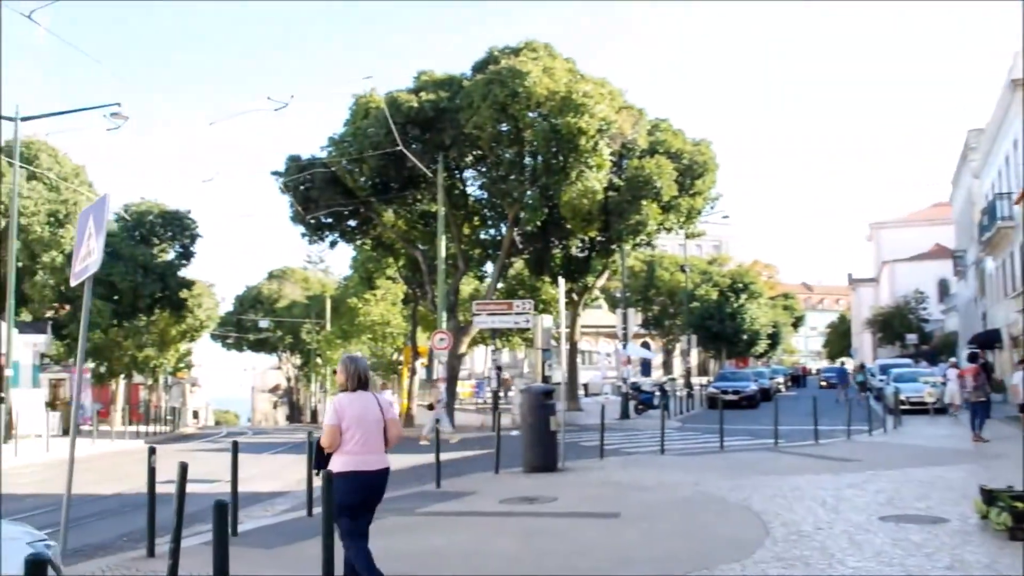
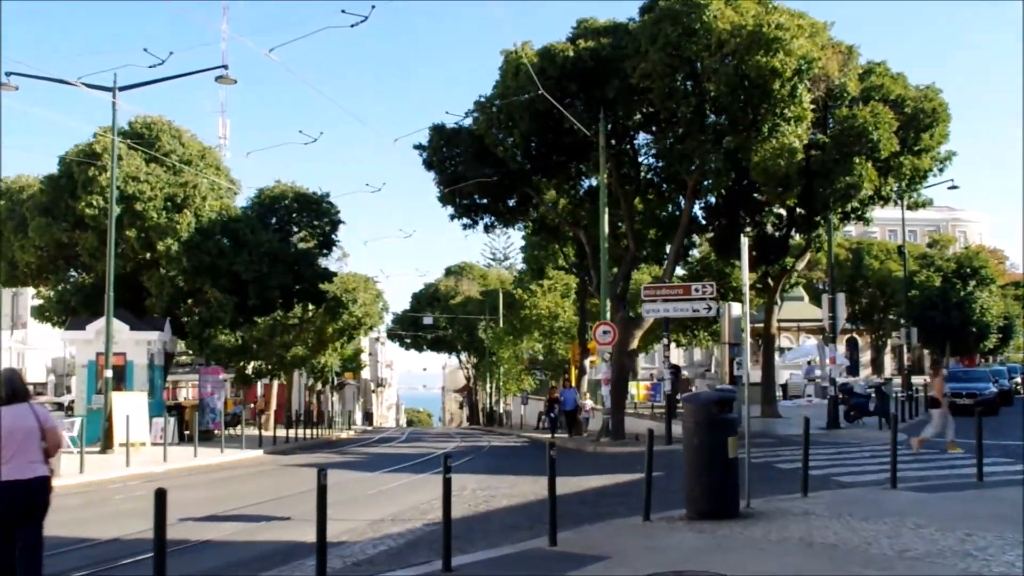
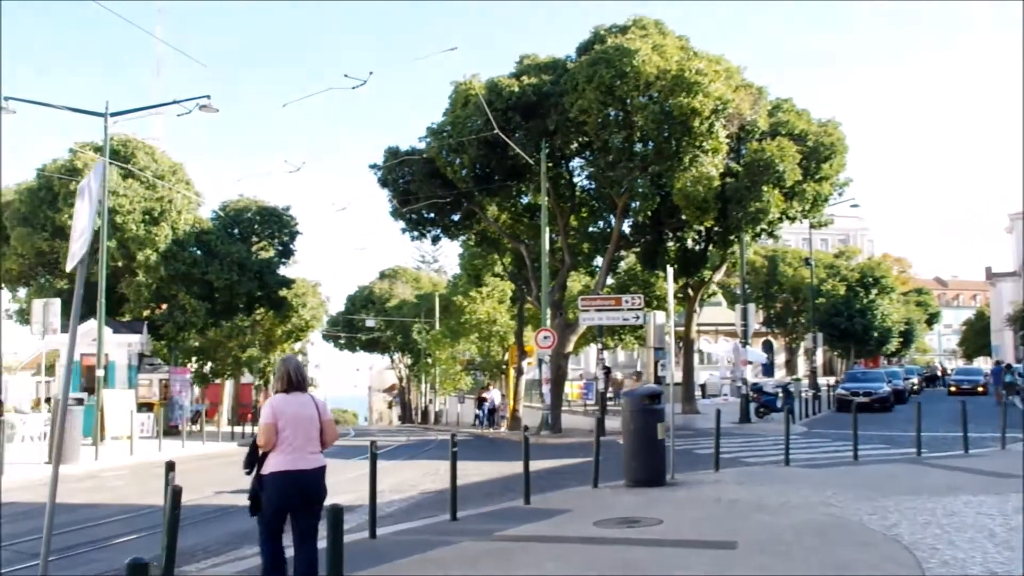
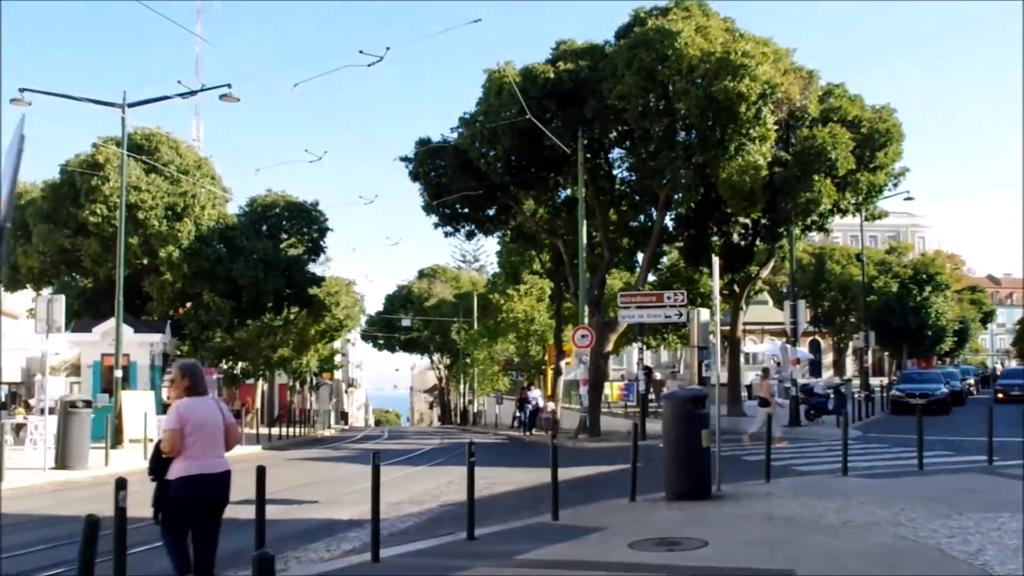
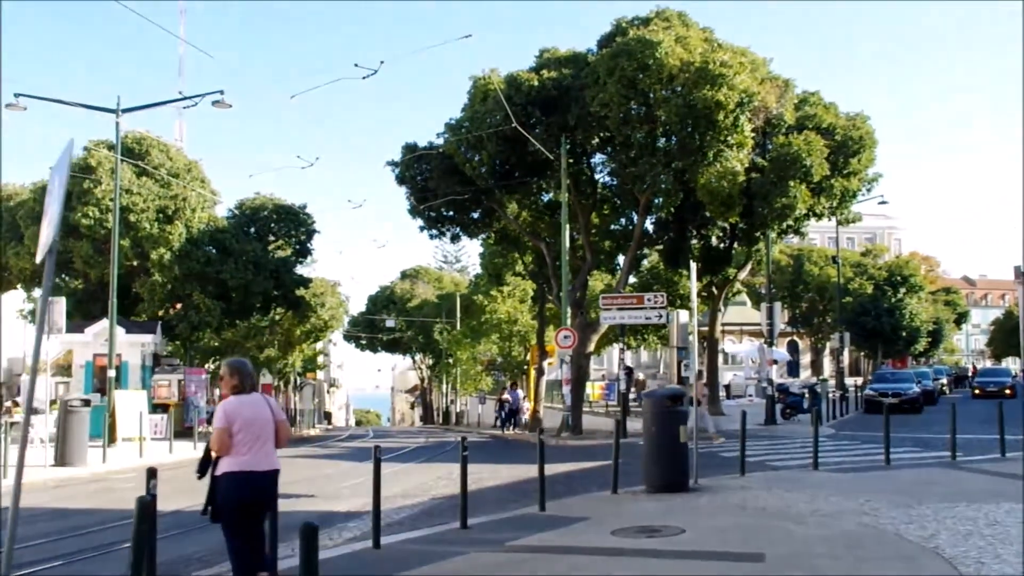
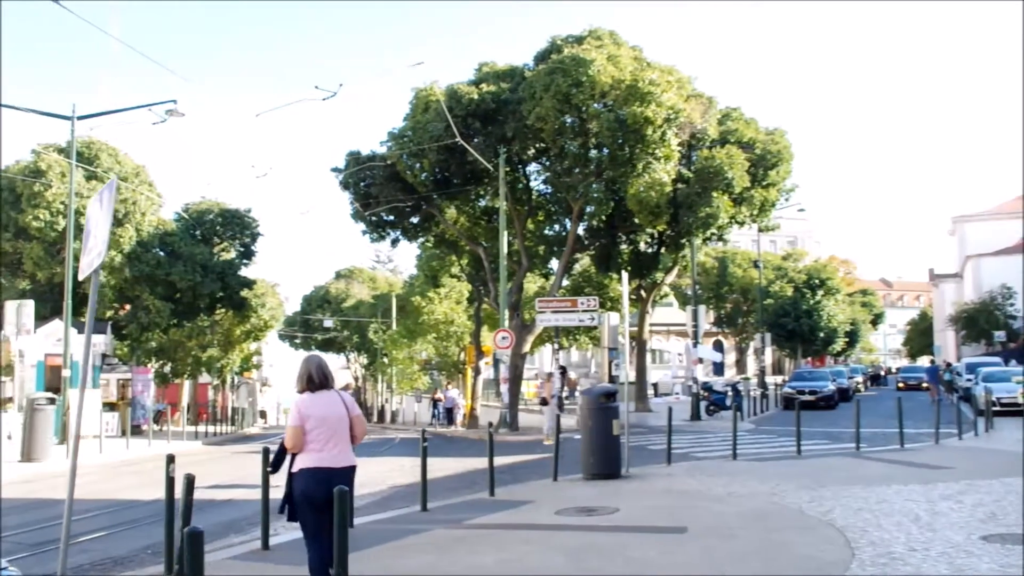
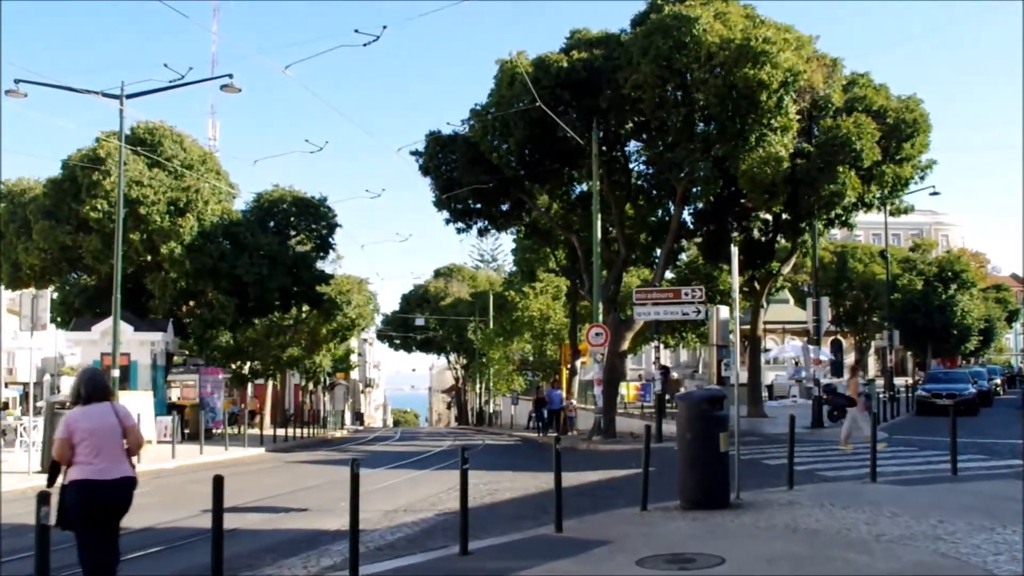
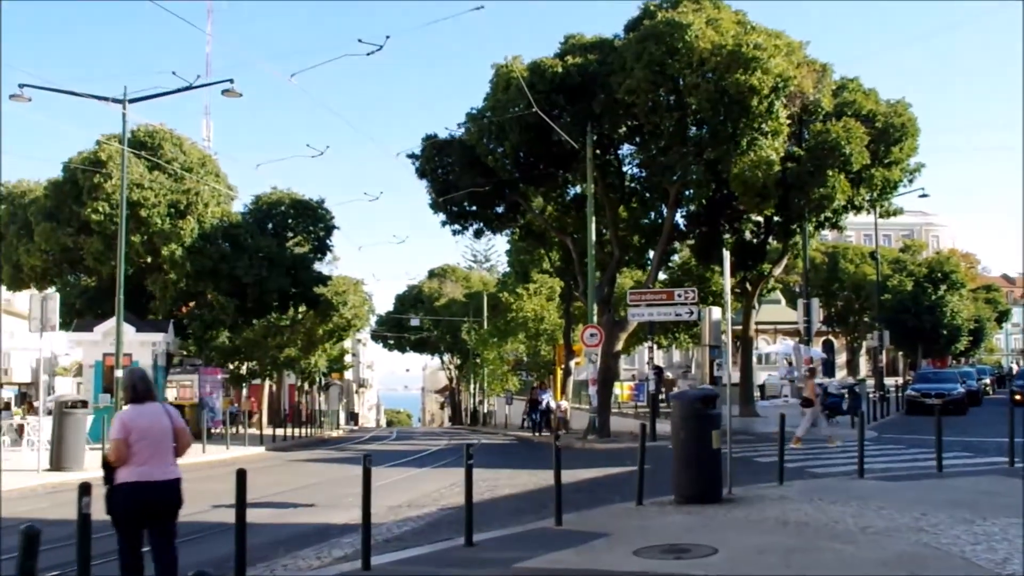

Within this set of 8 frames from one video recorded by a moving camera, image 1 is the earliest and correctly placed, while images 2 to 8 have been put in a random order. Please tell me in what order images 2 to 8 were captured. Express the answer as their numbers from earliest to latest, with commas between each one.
6, 3, 5, 4, 8, 7, 2
